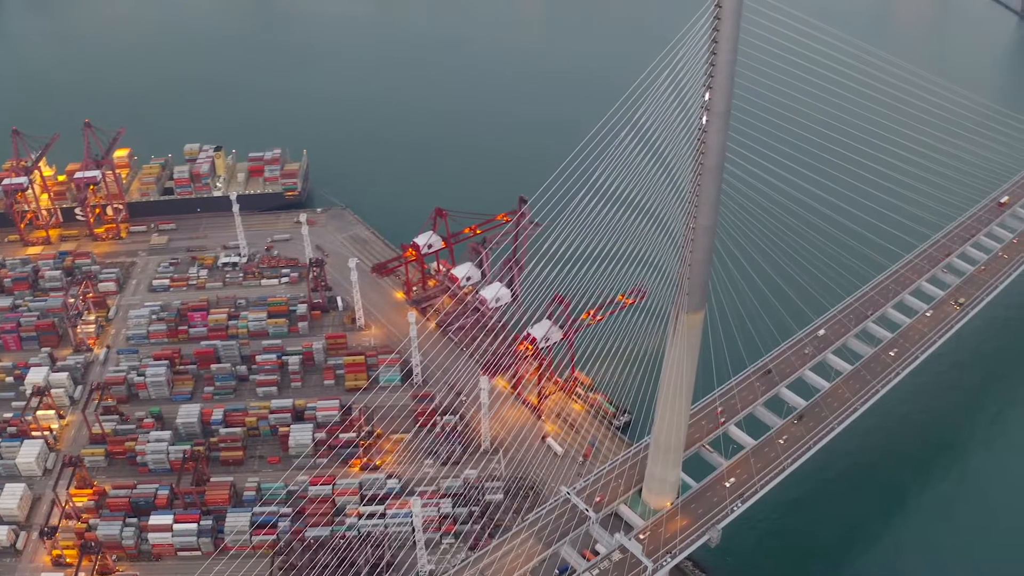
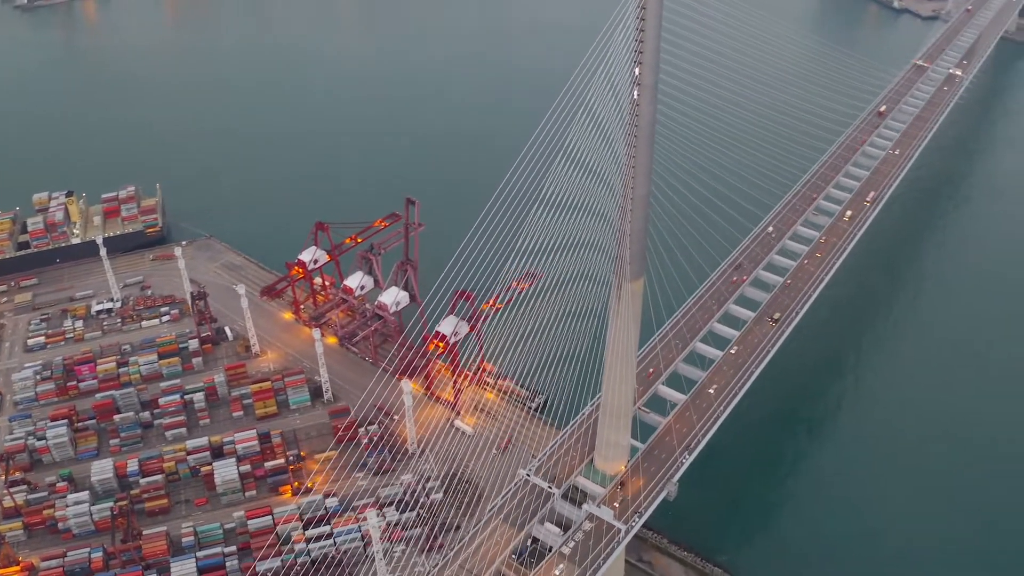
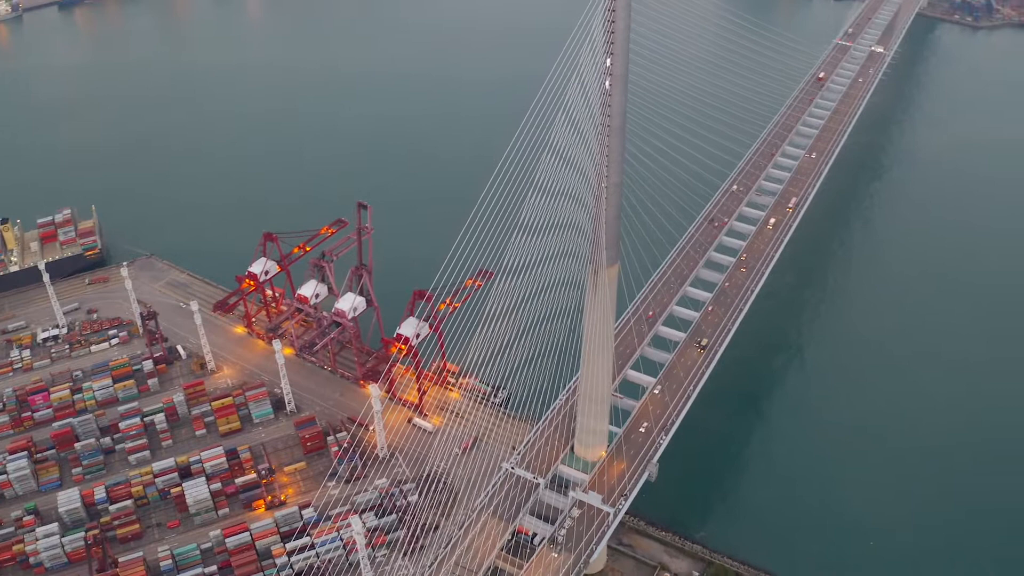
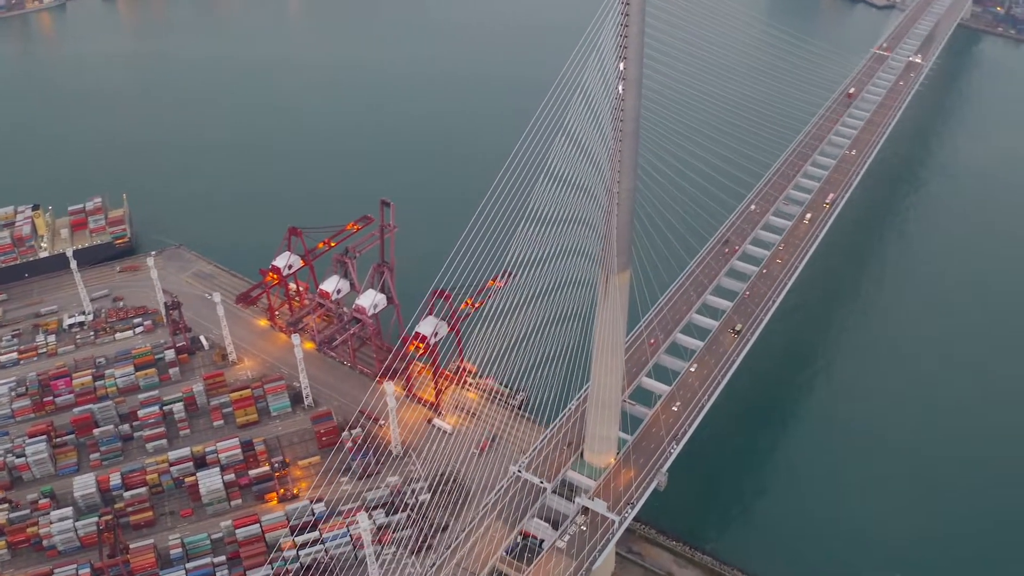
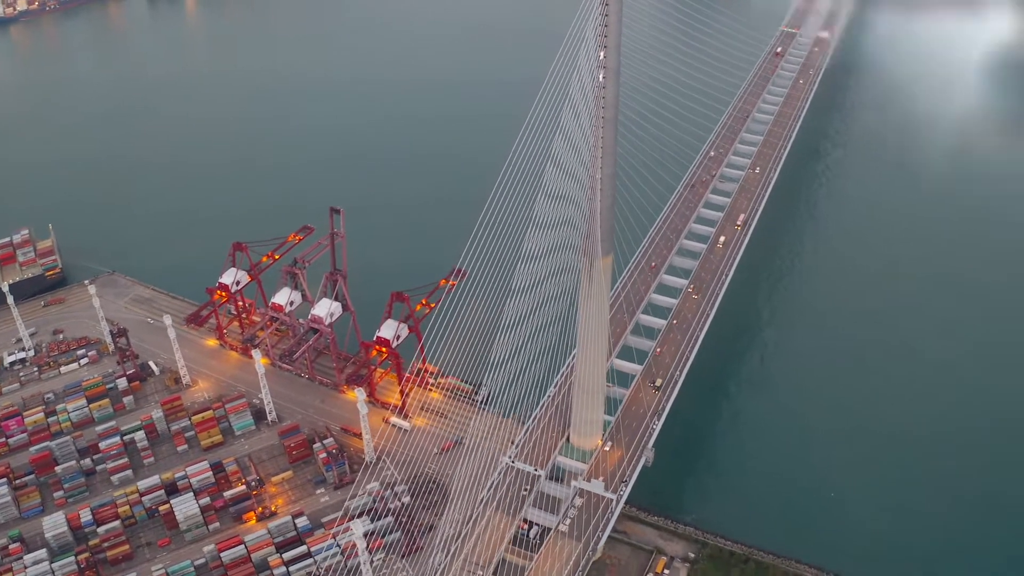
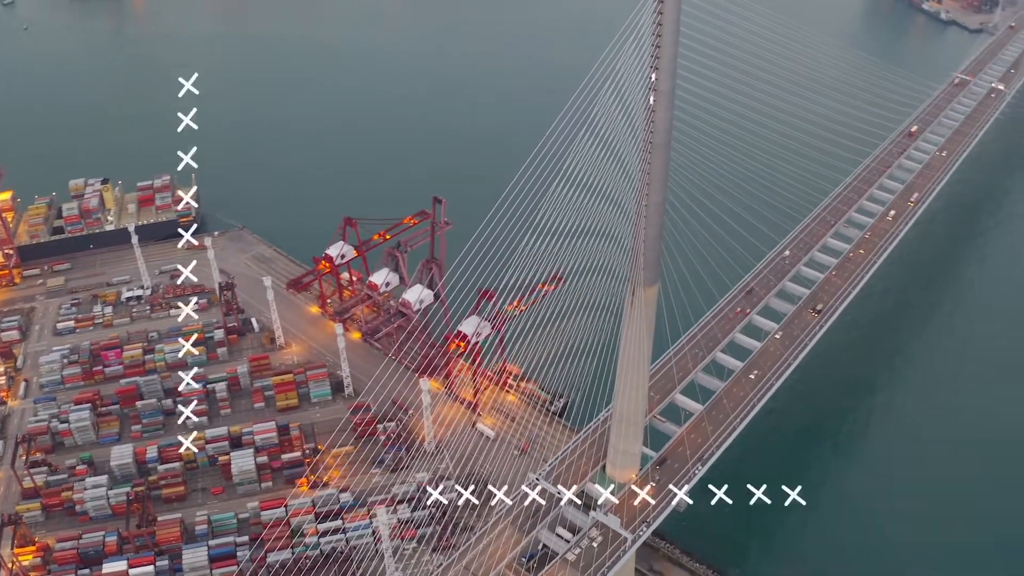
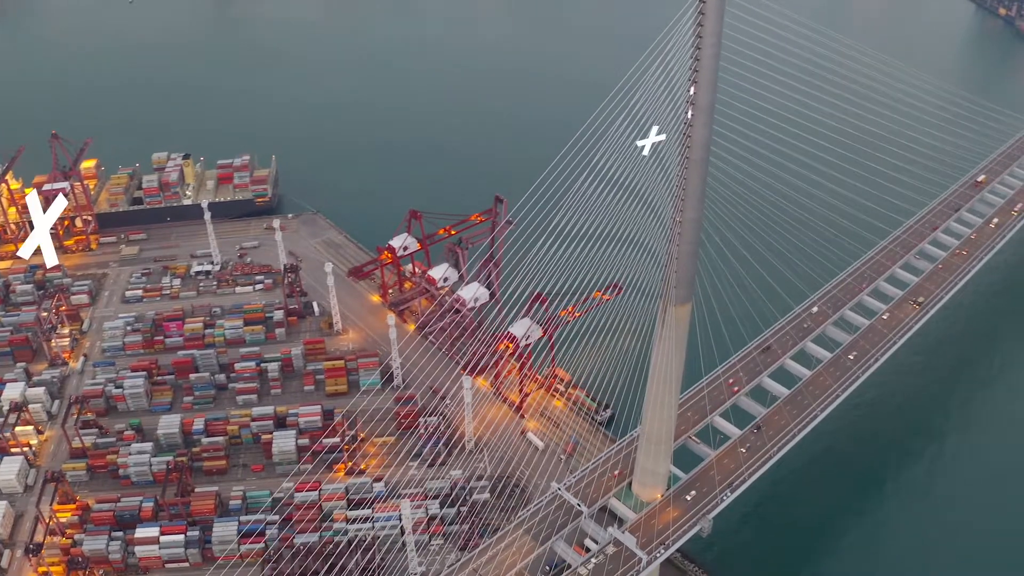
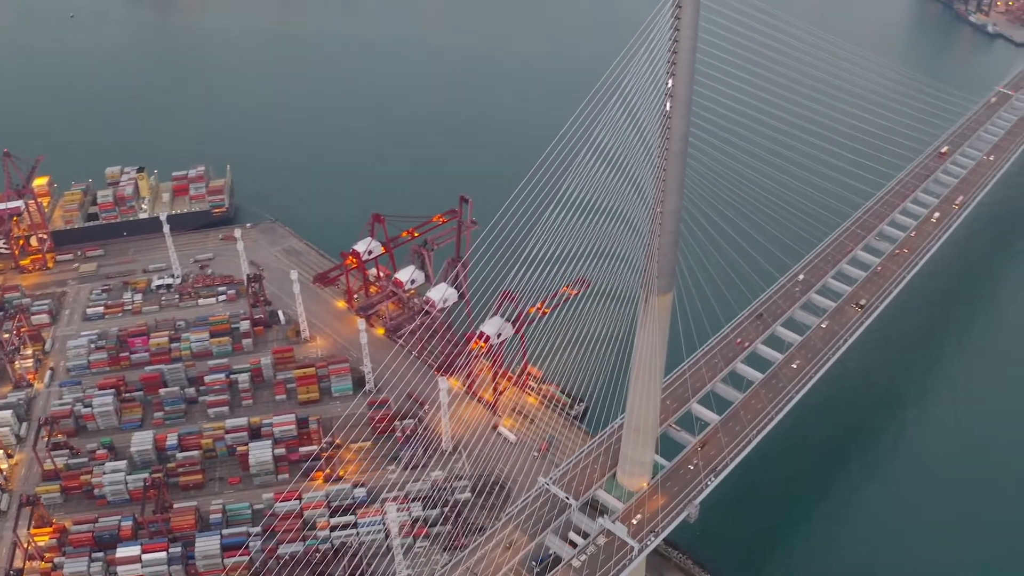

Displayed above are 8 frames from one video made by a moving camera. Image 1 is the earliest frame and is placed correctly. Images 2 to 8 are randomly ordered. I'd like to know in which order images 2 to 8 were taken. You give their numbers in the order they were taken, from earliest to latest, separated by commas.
7, 8, 6, 2, 4, 3, 5
